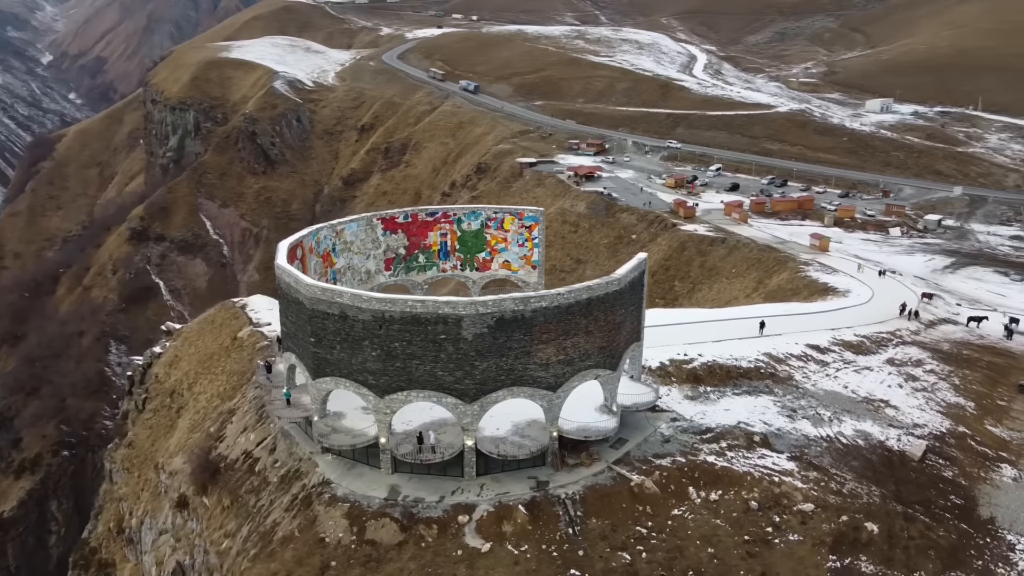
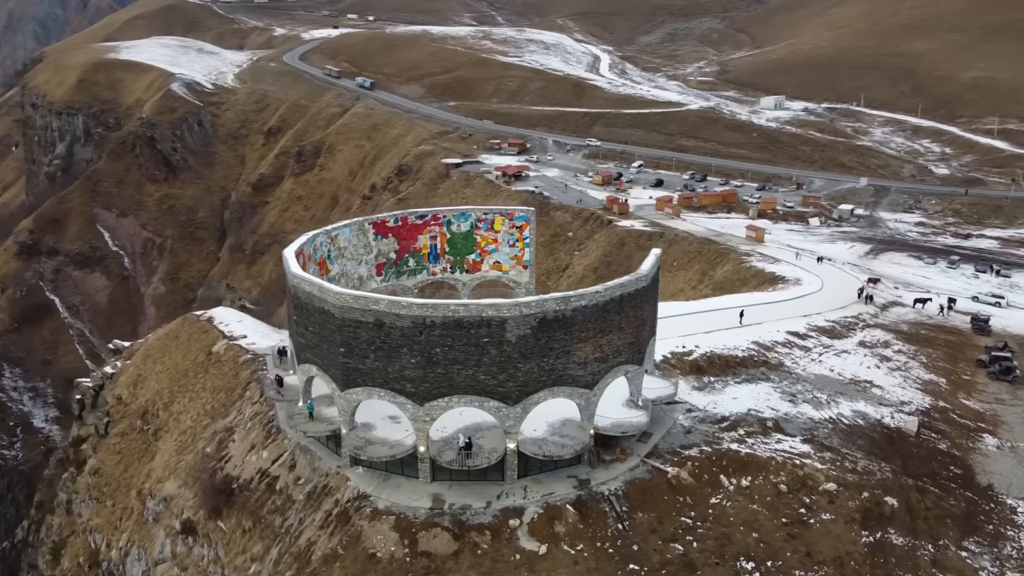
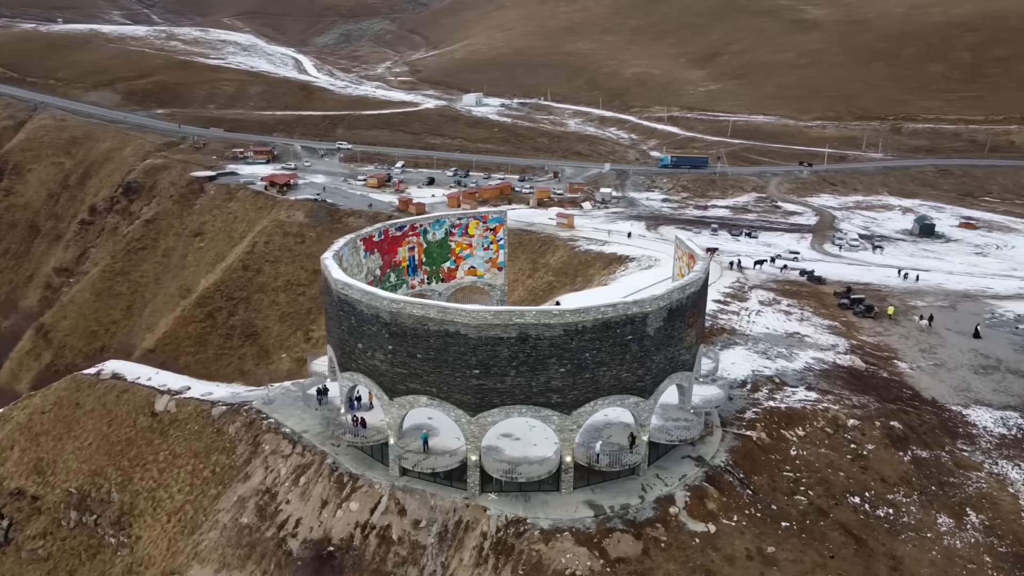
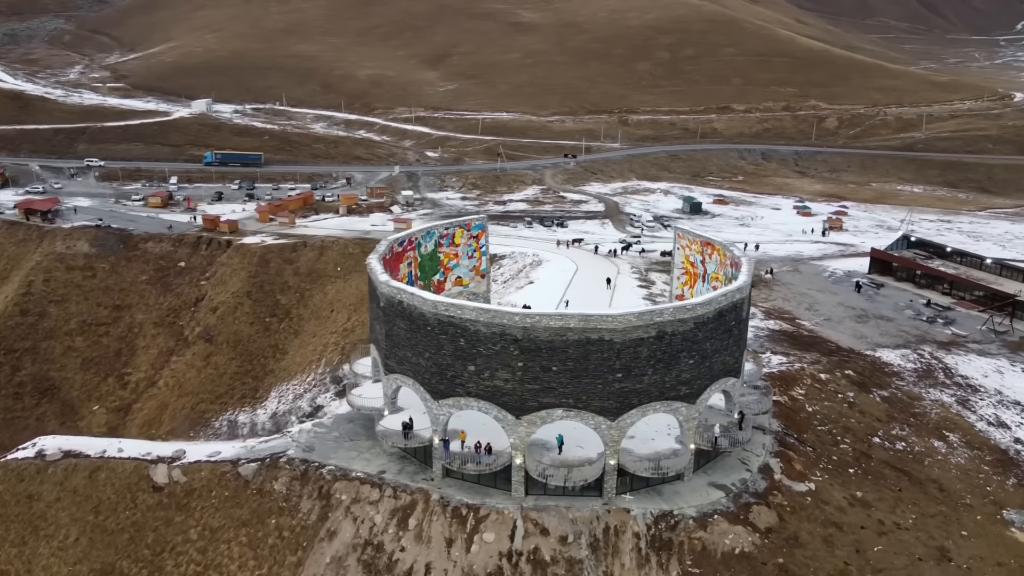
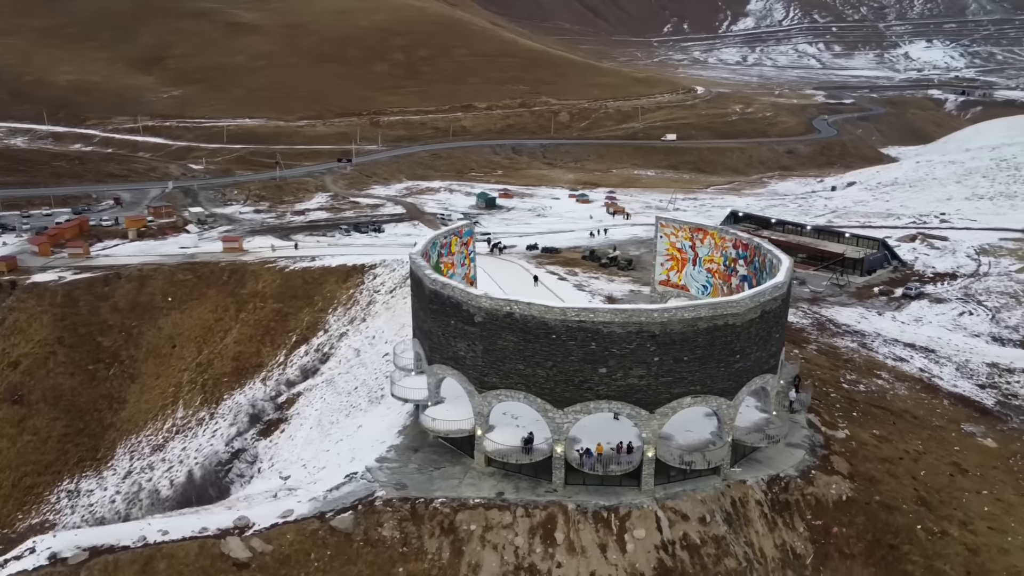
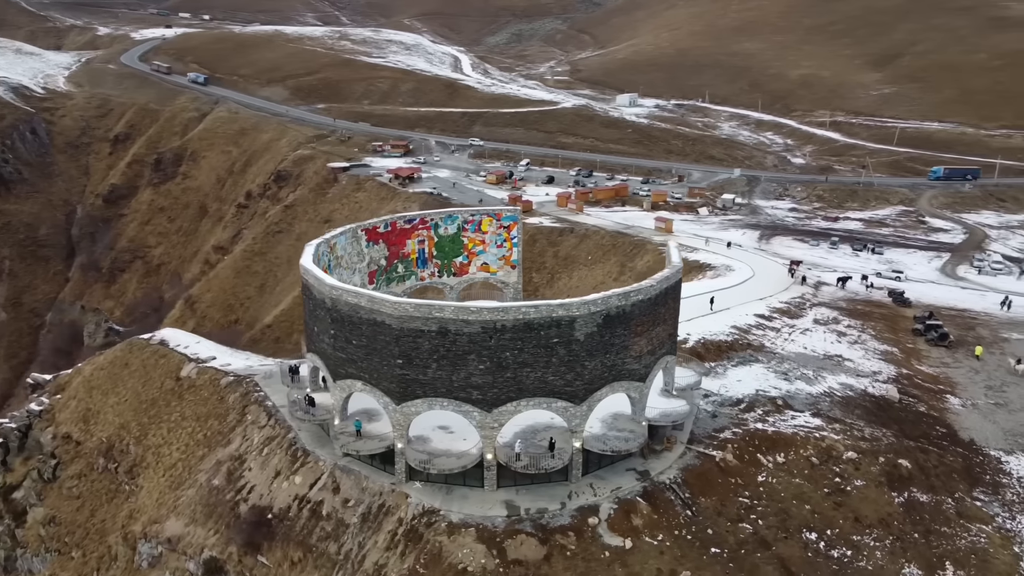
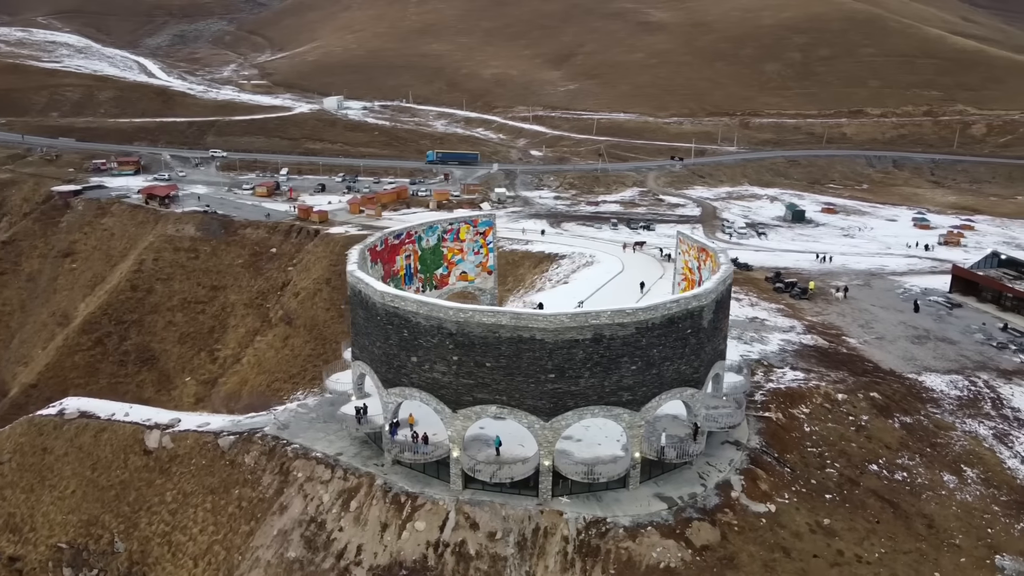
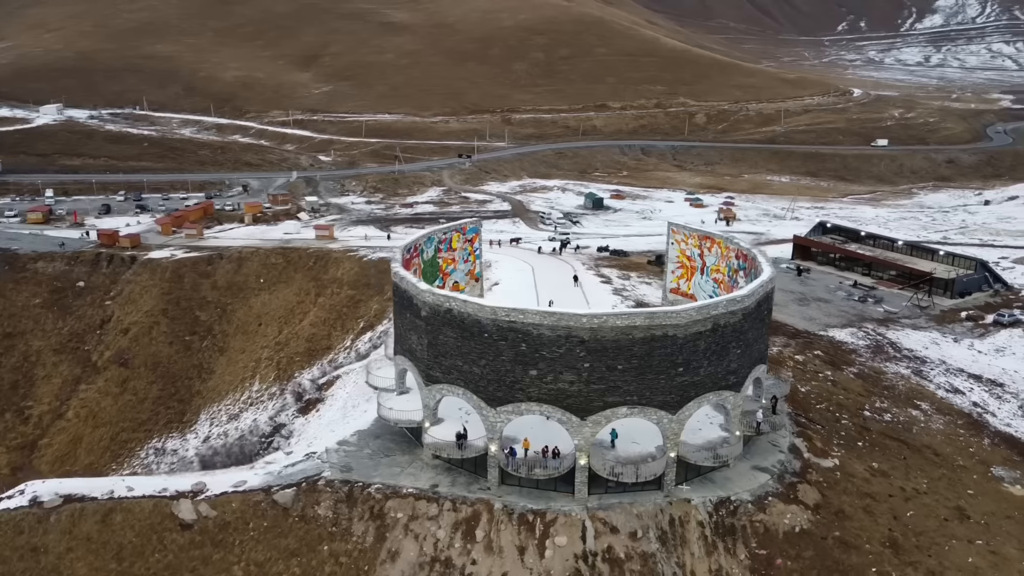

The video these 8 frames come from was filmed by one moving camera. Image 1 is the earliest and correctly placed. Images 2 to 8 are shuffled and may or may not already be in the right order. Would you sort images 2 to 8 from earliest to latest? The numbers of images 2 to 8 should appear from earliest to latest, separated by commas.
2, 6, 3, 7, 4, 8, 5
